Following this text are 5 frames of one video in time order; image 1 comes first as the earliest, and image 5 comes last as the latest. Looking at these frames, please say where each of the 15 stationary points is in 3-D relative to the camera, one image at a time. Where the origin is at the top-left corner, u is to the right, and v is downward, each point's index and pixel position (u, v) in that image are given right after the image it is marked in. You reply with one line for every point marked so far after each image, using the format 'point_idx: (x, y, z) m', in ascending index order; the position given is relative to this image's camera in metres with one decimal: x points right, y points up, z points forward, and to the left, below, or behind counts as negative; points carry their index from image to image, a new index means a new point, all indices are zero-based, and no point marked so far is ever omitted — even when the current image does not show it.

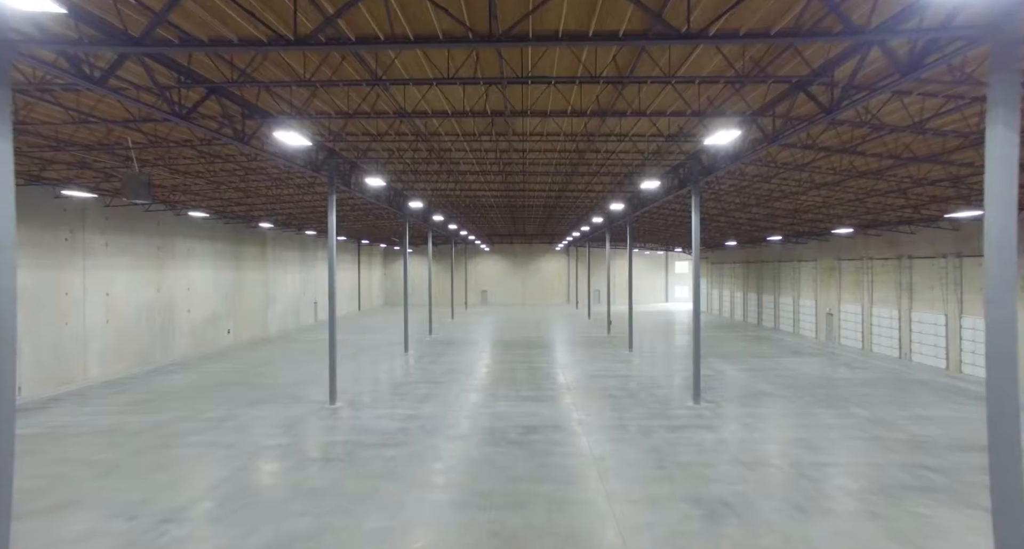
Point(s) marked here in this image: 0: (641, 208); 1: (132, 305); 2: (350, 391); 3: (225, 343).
0: (+4.0, +2.1, +14.0) m
1: (-11.1, -0.9, +13.2) m
2: (-4.1, -3.0, +11.3) m
3: (-11.5, -2.8, +18.0) m
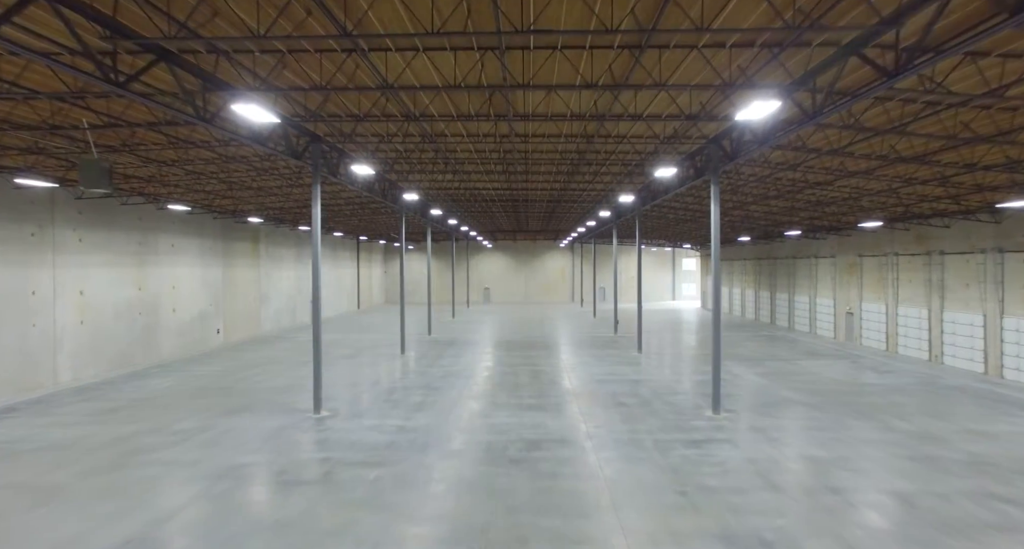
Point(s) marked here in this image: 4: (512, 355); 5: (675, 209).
0: (+4.1, +2.2, +13.1) m
1: (-11.1, -0.8, +12.5) m
2: (-4.1, -2.9, +10.5) m
3: (-11.4, -2.7, +17.2) m
4: (0.0, -2.8, +15.5) m
5: (+6.3, +2.6, +17.4) m
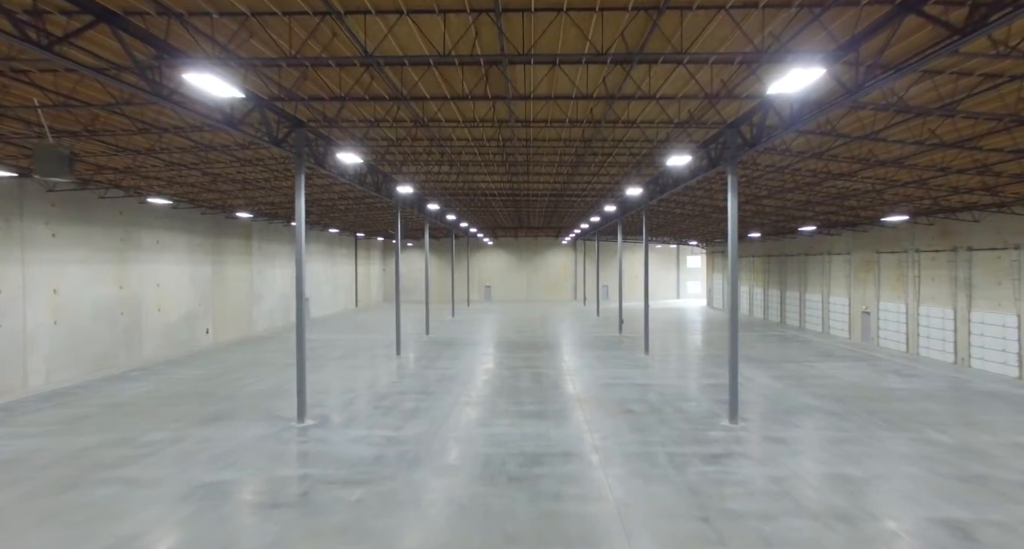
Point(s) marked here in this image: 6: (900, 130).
0: (+4.1, +2.2, +12.3) m
1: (-11.1, -0.8, +11.8) m
2: (-4.1, -2.8, +9.8) m
3: (-11.4, -2.6, +16.6) m
4: (+0.1, -2.7, +14.8) m
5: (+6.3, +2.7, +16.6) m
6: (+7.3, +2.7, +8.5) m
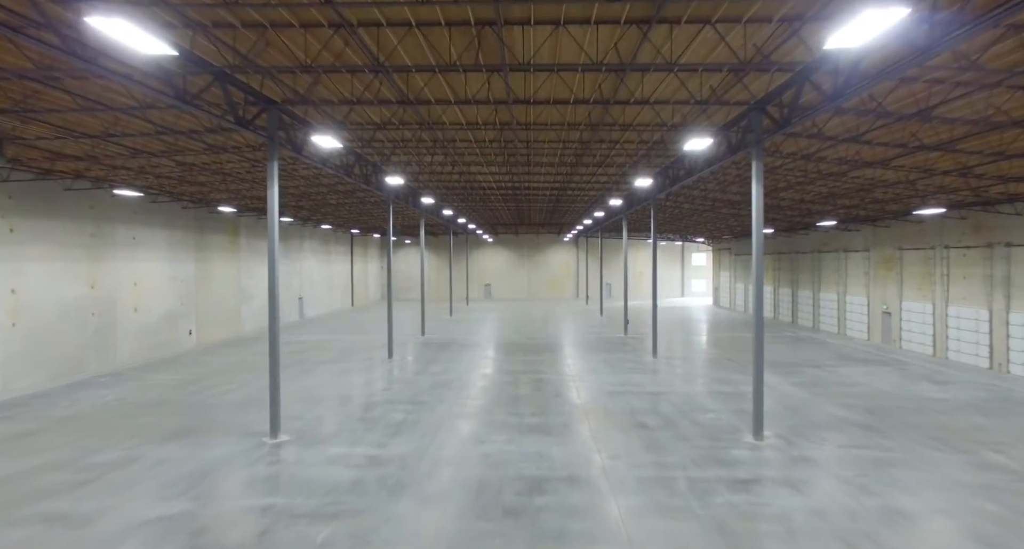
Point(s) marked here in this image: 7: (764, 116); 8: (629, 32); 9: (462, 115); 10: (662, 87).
0: (+4.1, +2.3, +11.4) m
1: (-11.1, -0.7, +10.9) m
2: (-4.1, -2.8, +8.9) m
3: (-11.4, -2.5, +15.7) m
4: (0.0, -2.7, +13.9) m
5: (+6.3, +2.7, +15.7) m
6: (+7.3, +2.8, +7.6) m
7: (+4.0, +2.5, +7.1) m
8: (+1.4, +3.0, +5.8) m
9: (-1.0, +3.1, +8.8) m
10: (+2.4, +3.0, +7.3) m
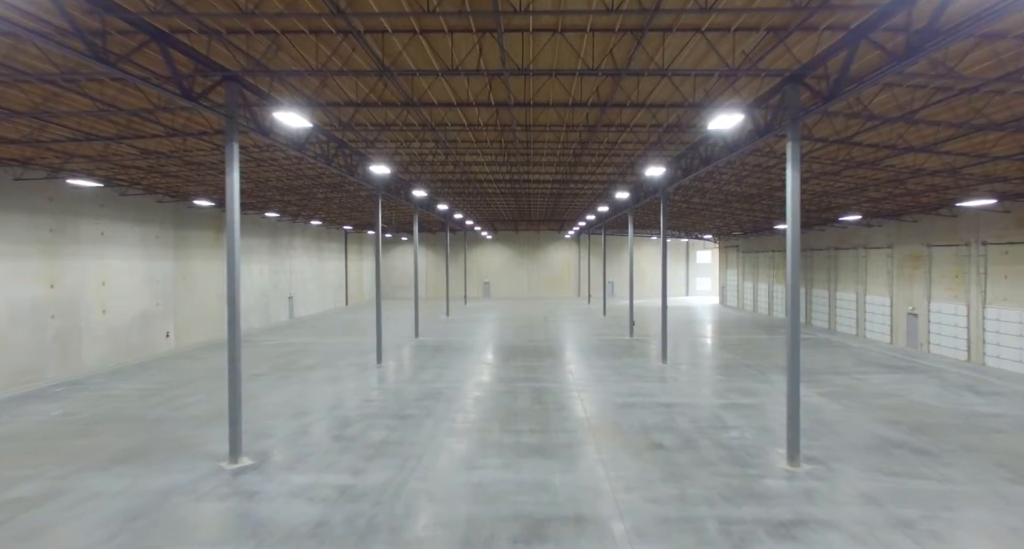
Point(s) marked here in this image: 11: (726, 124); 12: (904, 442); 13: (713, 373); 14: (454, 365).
0: (+4.0, +2.3, +10.4) m
1: (-11.2, -0.7, +9.9) m
2: (-4.1, -2.8, +7.9) m
3: (-11.4, -2.5, +14.7) m
4: (0.0, -2.6, +12.9) m
5: (+6.3, +2.8, +14.6) m
6: (+7.3, +2.8, +6.6) m
7: (+3.9, +2.5, +6.0) m
8: (+1.4, +3.0, +4.7) m
9: (-1.0, +3.1, +7.8) m
10: (+2.4, +3.0, +6.3) m
11: (+3.1, +2.2, +6.5) m
12: (+6.1, -2.6, +7.0) m
13: (+5.6, -2.8, +12.6) m
14: (-1.8, -2.7, +13.4) m
